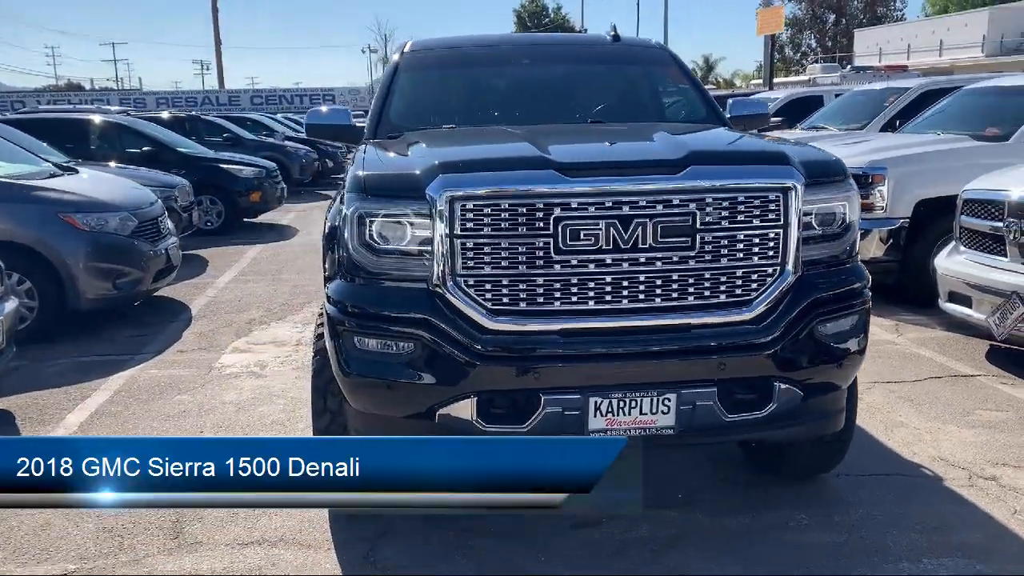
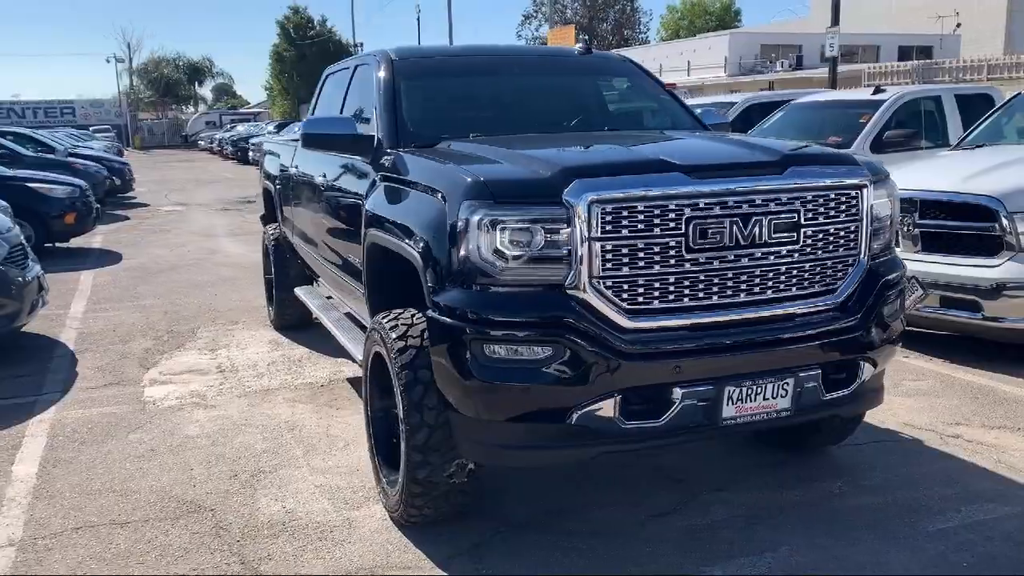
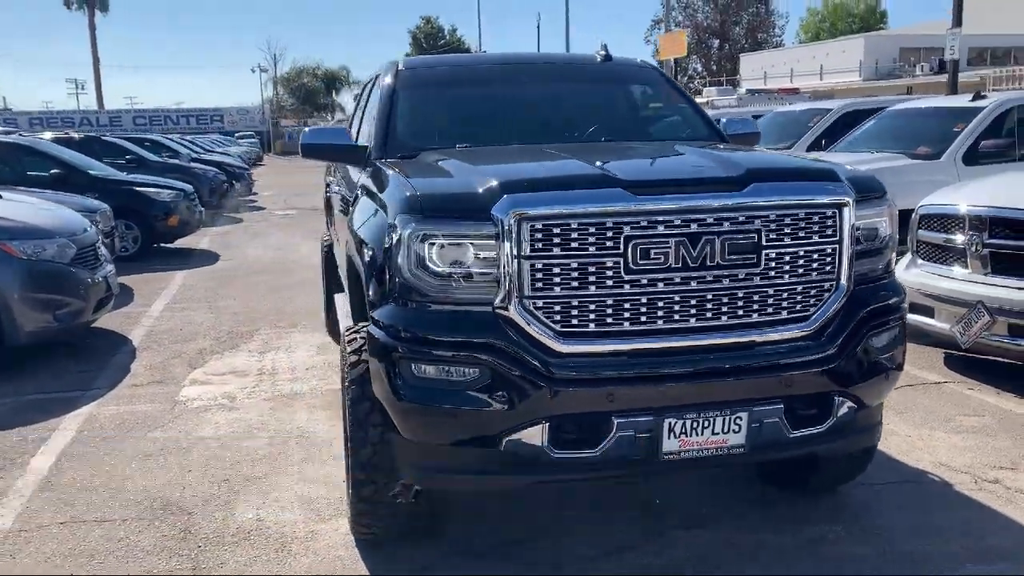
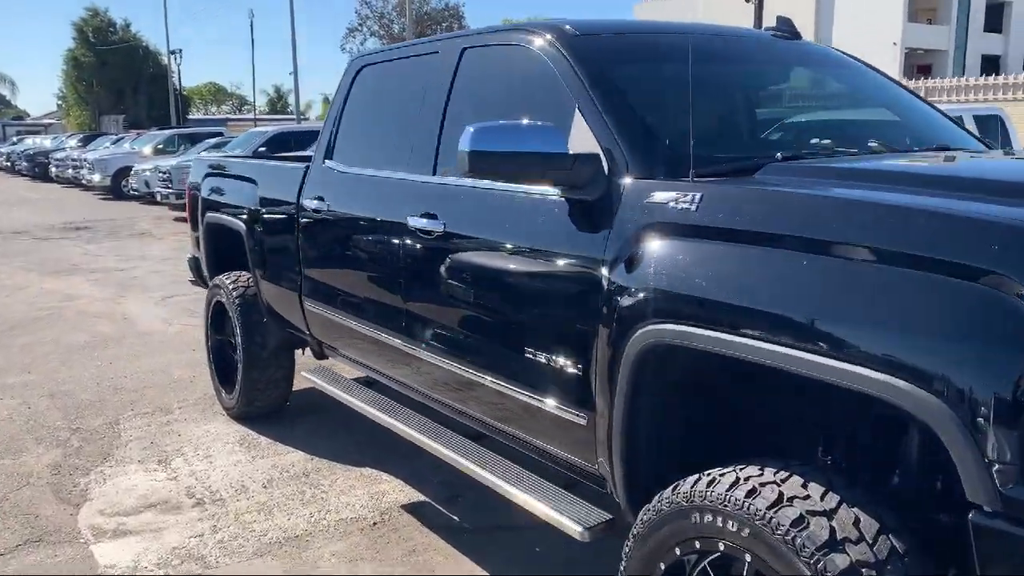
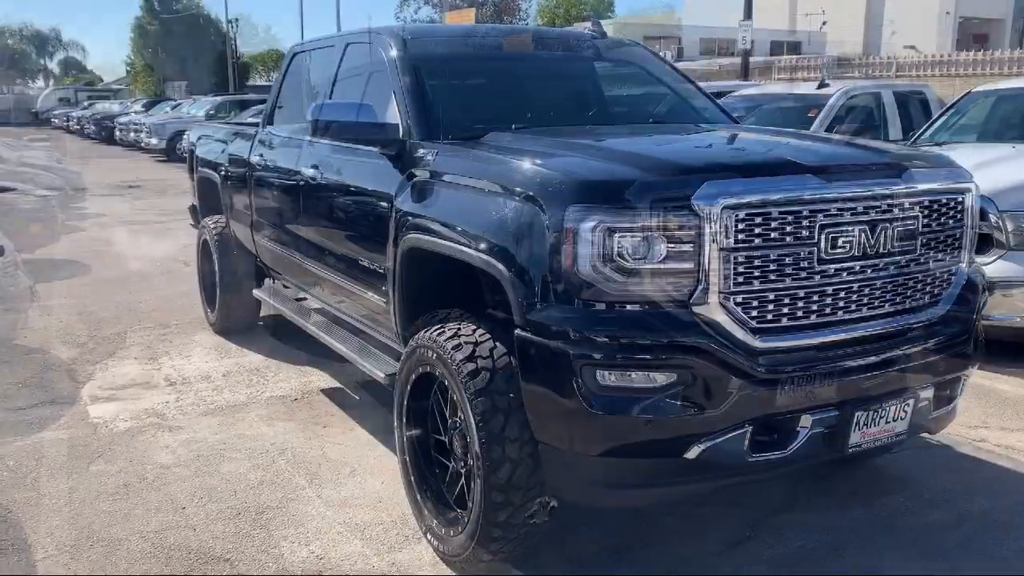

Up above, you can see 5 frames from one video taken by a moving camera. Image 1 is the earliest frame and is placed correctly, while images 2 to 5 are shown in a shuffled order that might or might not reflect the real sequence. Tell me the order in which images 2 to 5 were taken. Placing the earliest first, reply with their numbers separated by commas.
3, 2, 5, 4
